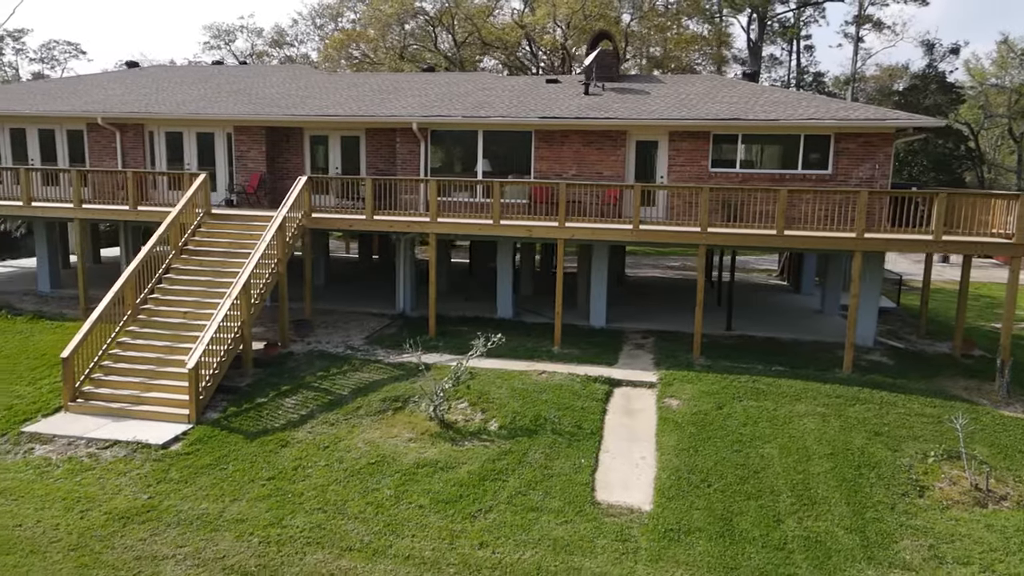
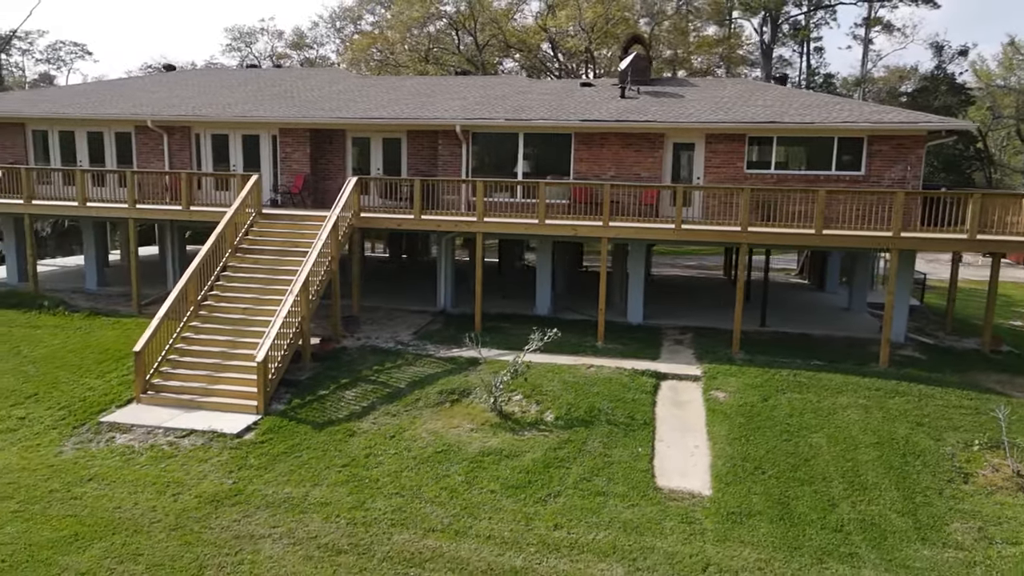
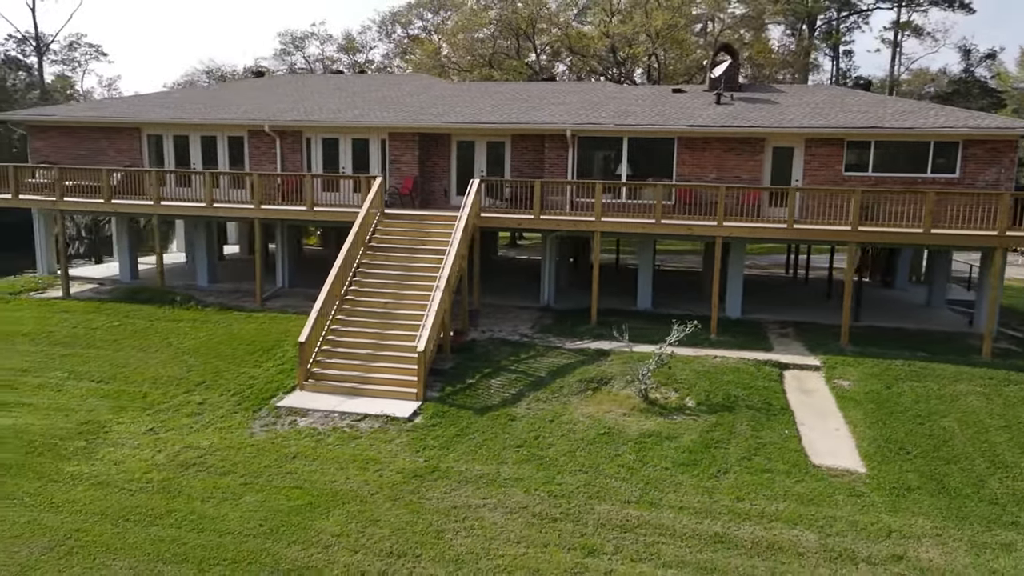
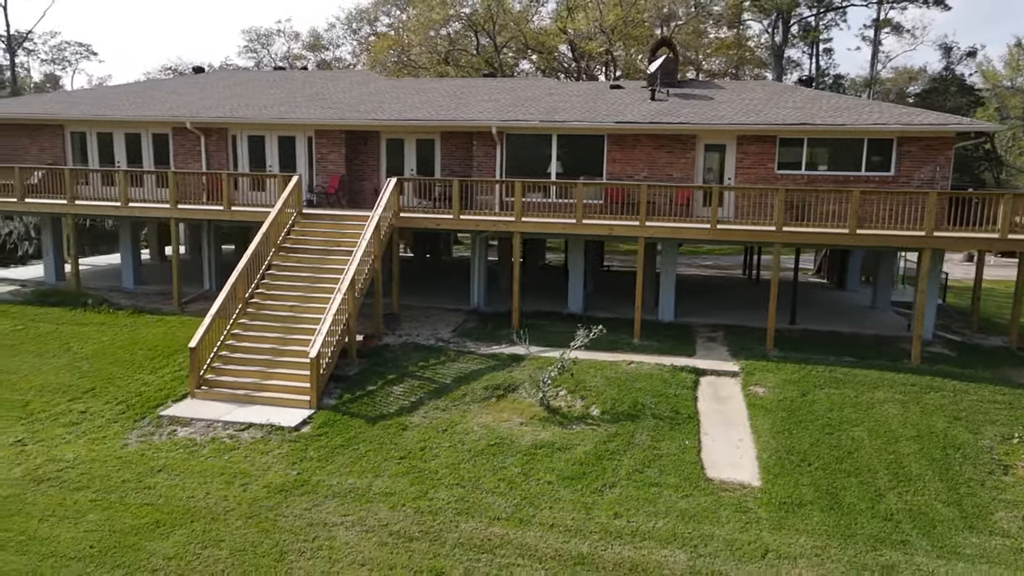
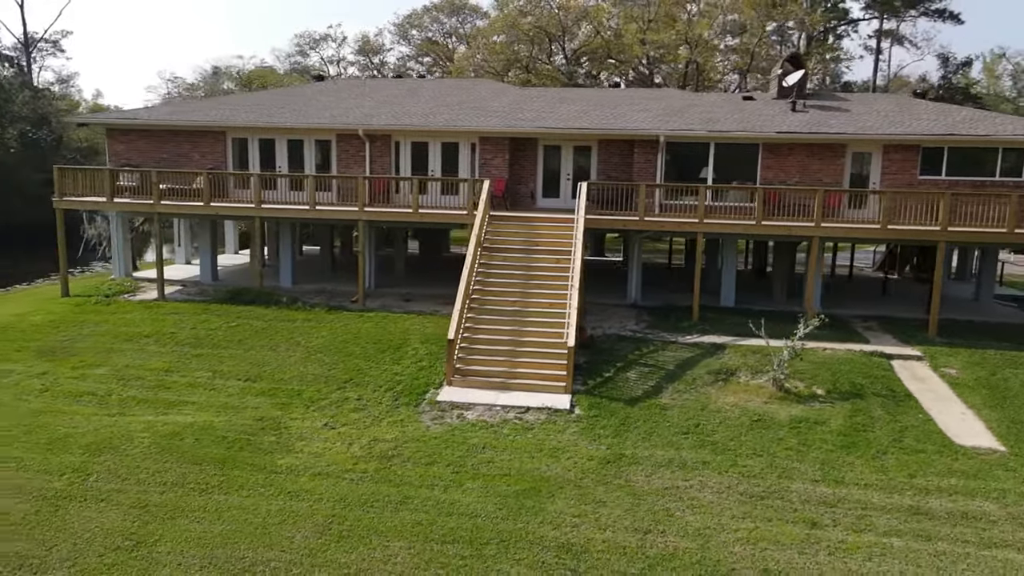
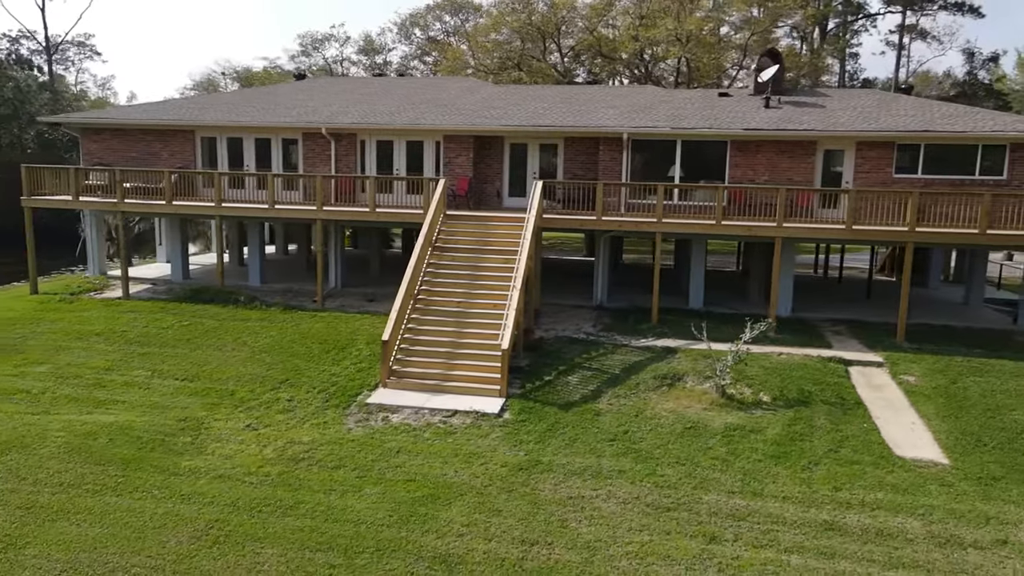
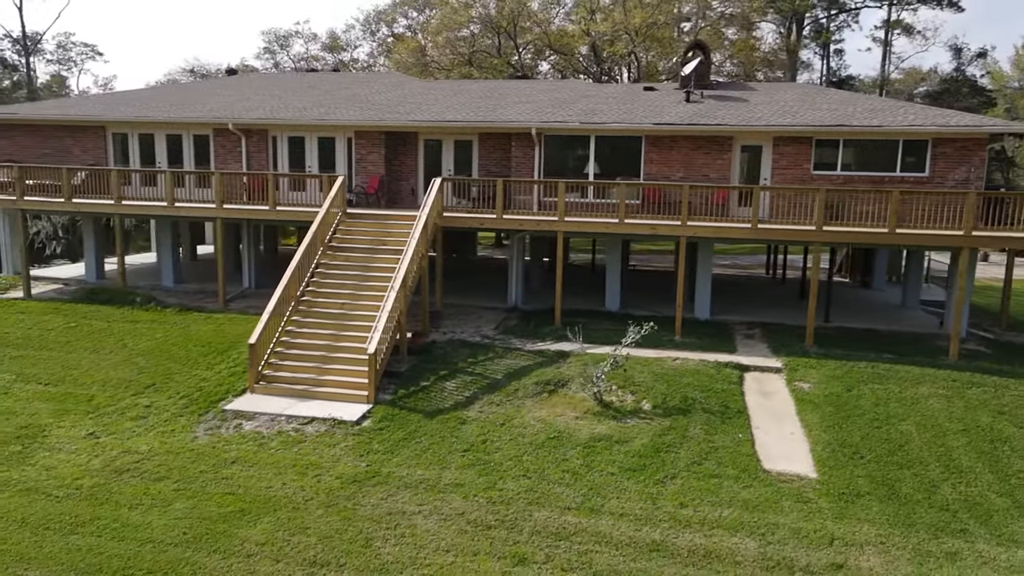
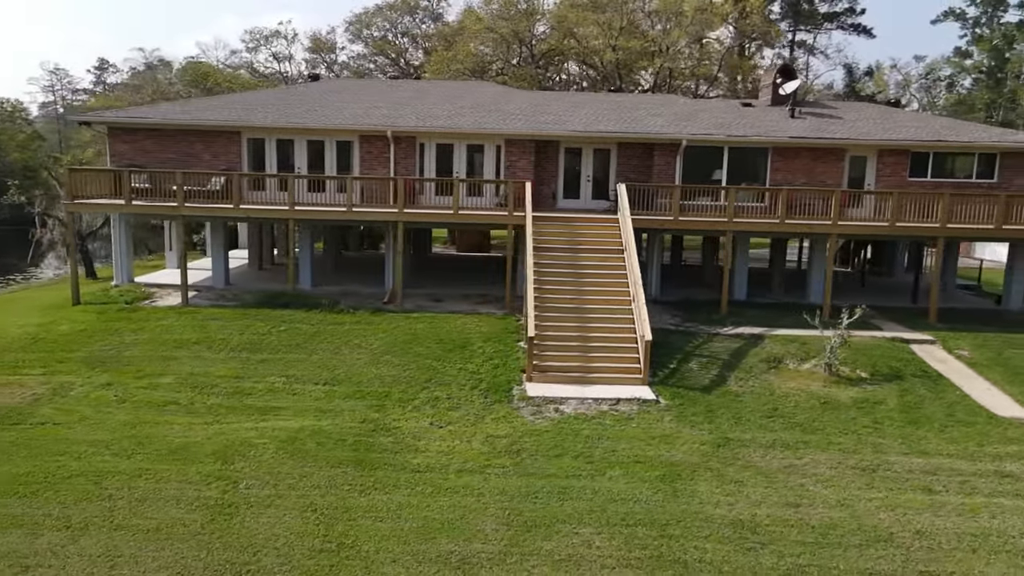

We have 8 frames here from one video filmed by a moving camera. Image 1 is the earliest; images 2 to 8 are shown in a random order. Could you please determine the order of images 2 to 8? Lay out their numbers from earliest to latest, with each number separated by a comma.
2, 4, 7, 3, 6, 5, 8
